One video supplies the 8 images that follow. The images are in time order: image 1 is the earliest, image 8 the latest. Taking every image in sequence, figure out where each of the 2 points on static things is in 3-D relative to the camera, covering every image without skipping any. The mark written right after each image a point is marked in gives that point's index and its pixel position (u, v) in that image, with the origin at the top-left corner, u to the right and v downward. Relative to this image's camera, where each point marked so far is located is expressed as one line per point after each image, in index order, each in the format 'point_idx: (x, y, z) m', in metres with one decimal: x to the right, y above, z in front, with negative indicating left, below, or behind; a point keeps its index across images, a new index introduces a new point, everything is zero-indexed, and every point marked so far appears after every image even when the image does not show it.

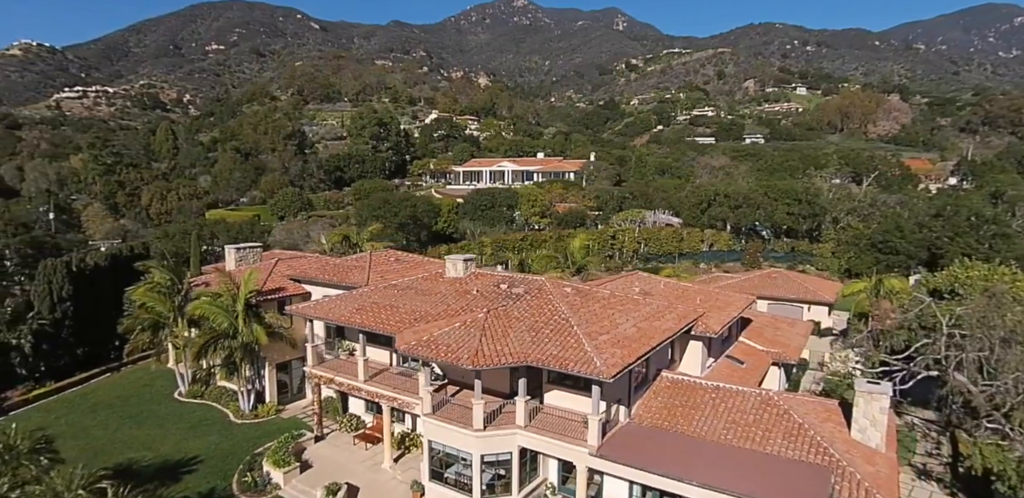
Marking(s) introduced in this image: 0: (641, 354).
0: (+3.5, -2.9, +16.1) m
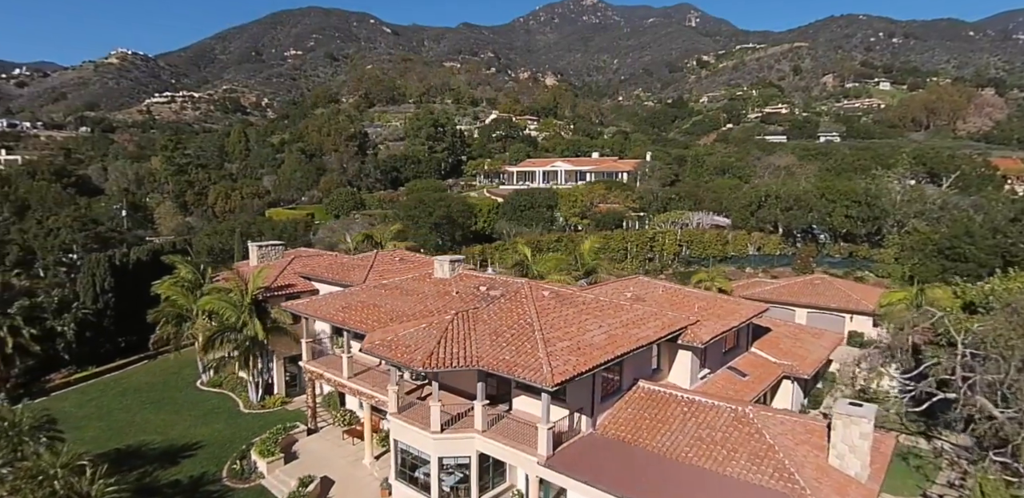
0: (+2.3, -3.0, +15.4) m
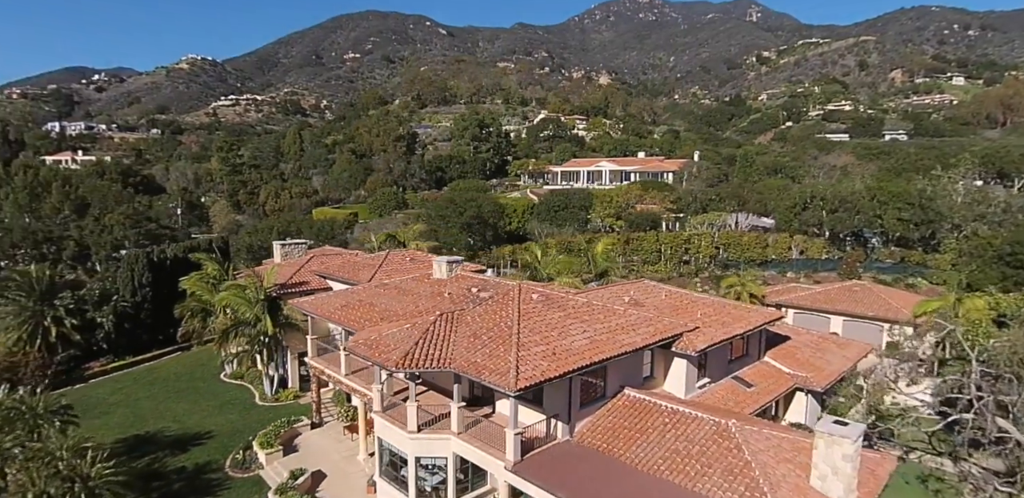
0: (+1.6, -3.0, +15.0) m
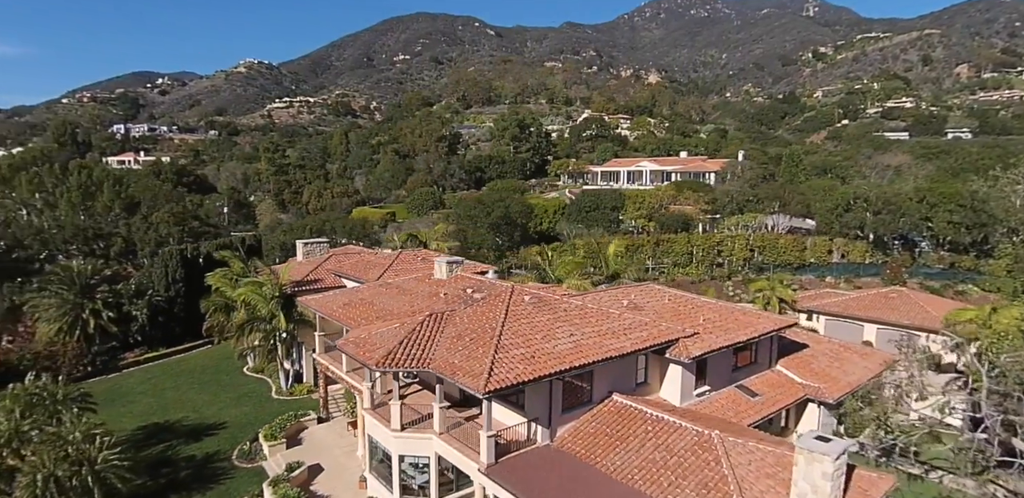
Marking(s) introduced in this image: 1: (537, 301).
0: (+1.0, -3.1, +14.8) m
1: (+0.8, -1.7, +18.9) m
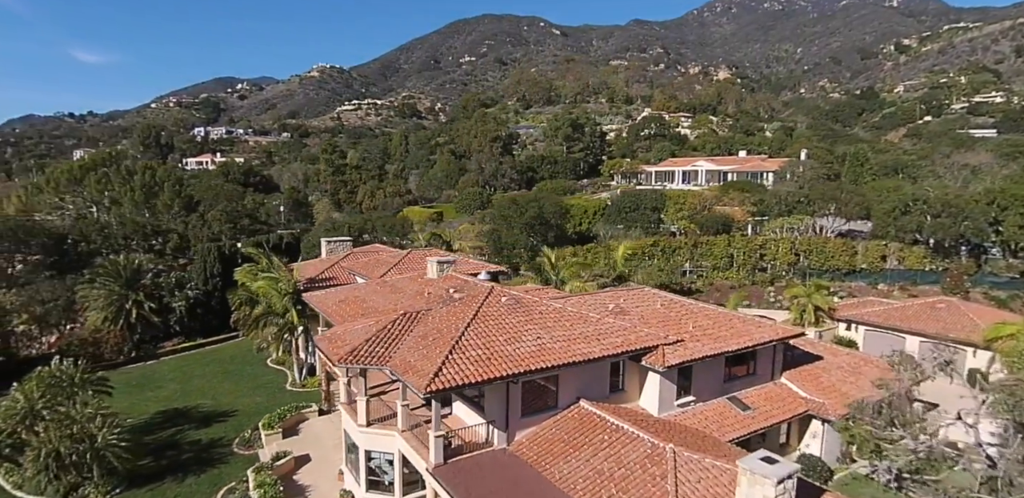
0: (-0.2, -3.1, +14.6) m
1: (+0.1, -1.7, +18.7) m
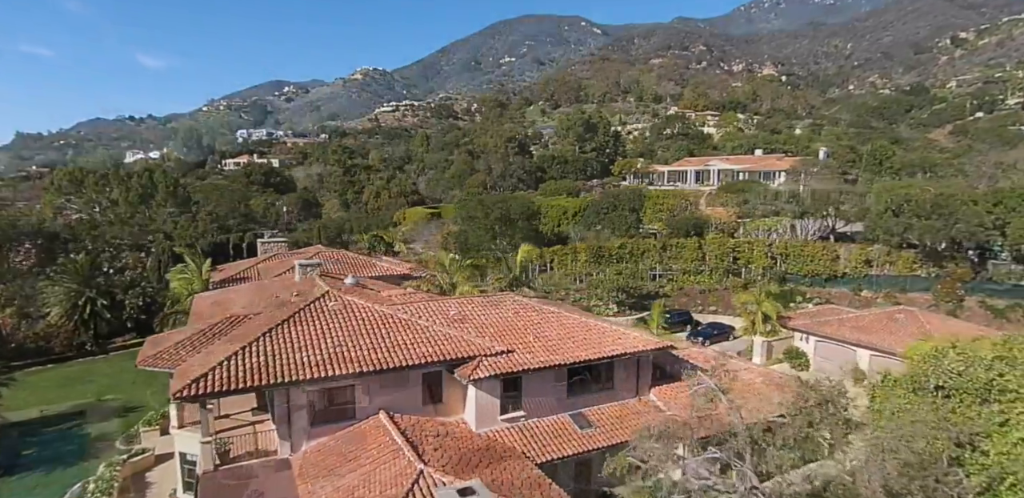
0: (-5.8, -3.3, +14.2) m
1: (-5.1, -1.8, +18.3) m
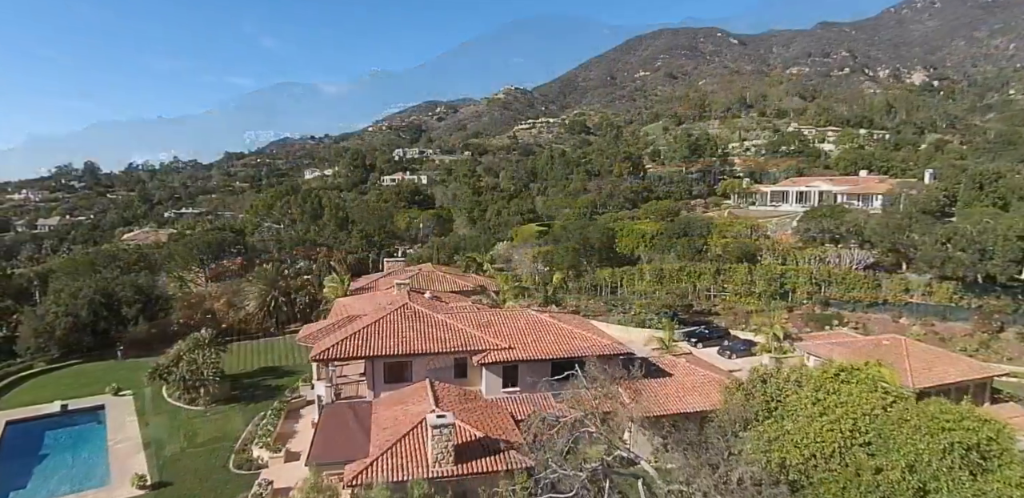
0: (-6.3, -4.5, +25.0) m
1: (-4.7, -3.2, +28.9) m
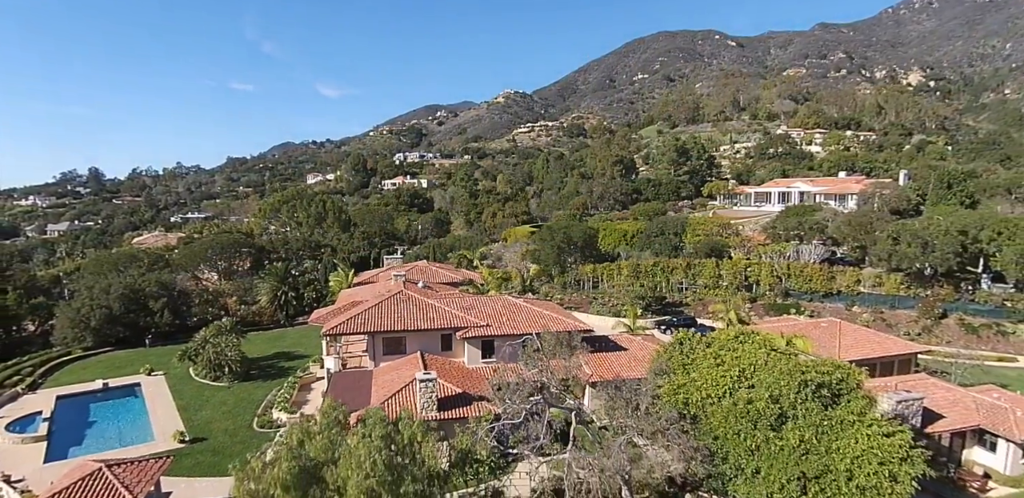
0: (-7.4, -4.3, +29.7) m
1: (-5.8, -2.9, +33.6) m
